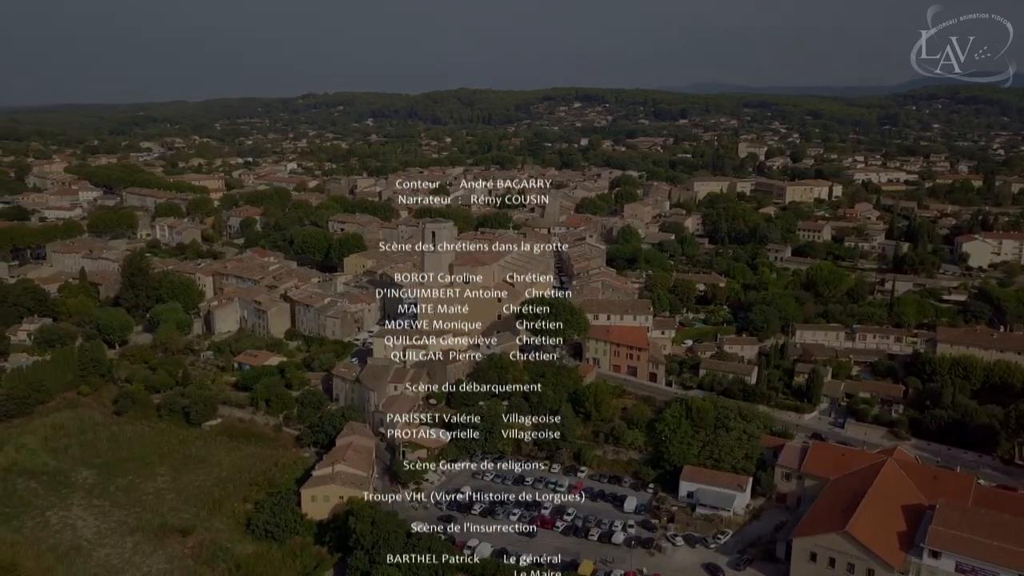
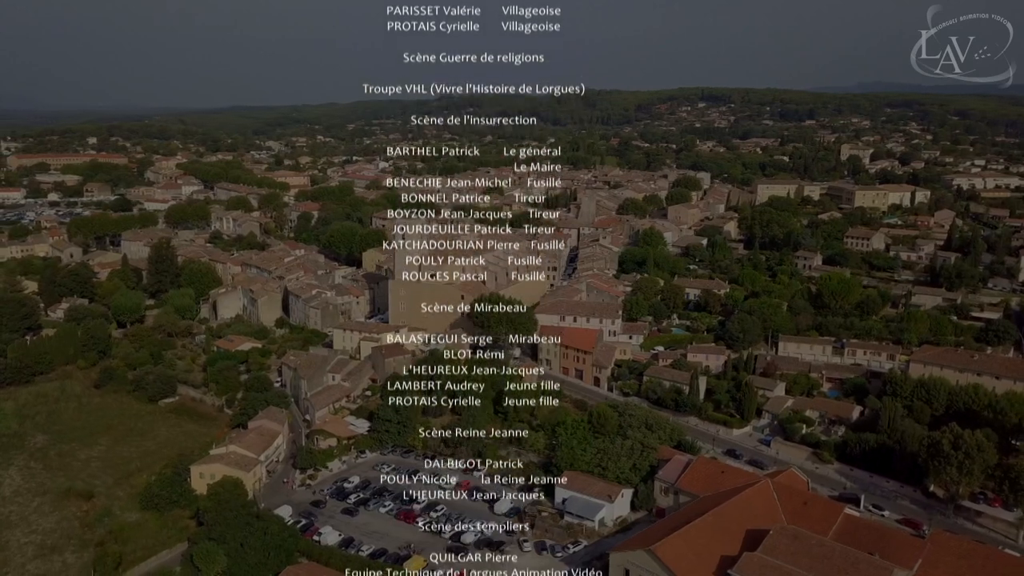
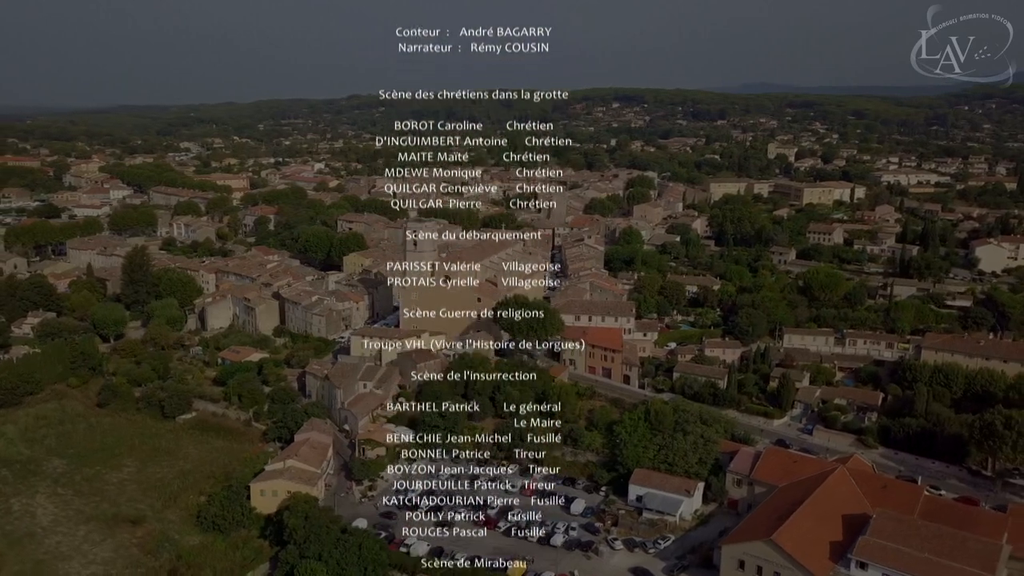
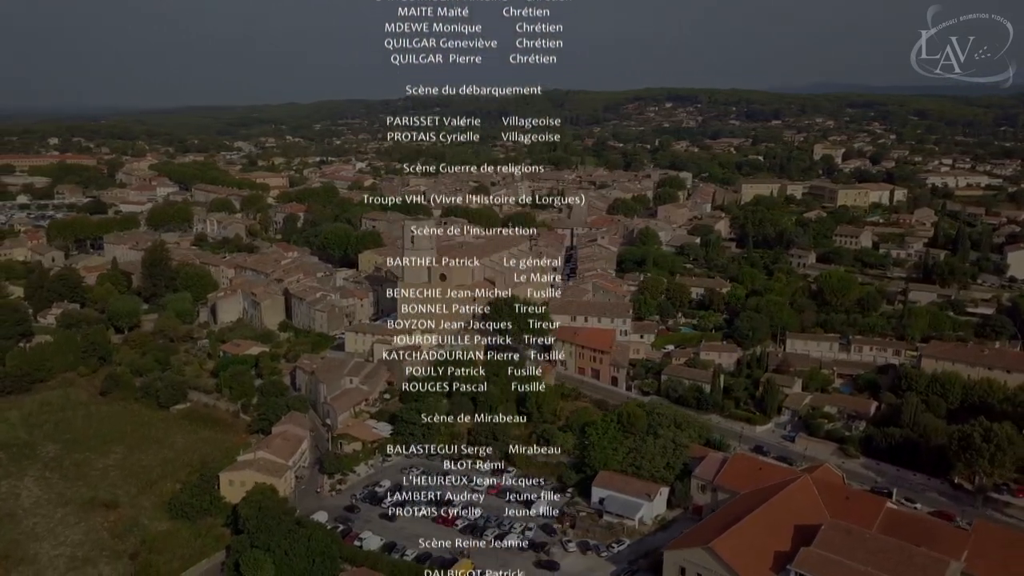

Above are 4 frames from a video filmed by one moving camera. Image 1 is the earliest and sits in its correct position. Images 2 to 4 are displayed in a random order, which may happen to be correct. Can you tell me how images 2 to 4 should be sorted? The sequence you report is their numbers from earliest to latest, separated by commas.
3, 4, 2
